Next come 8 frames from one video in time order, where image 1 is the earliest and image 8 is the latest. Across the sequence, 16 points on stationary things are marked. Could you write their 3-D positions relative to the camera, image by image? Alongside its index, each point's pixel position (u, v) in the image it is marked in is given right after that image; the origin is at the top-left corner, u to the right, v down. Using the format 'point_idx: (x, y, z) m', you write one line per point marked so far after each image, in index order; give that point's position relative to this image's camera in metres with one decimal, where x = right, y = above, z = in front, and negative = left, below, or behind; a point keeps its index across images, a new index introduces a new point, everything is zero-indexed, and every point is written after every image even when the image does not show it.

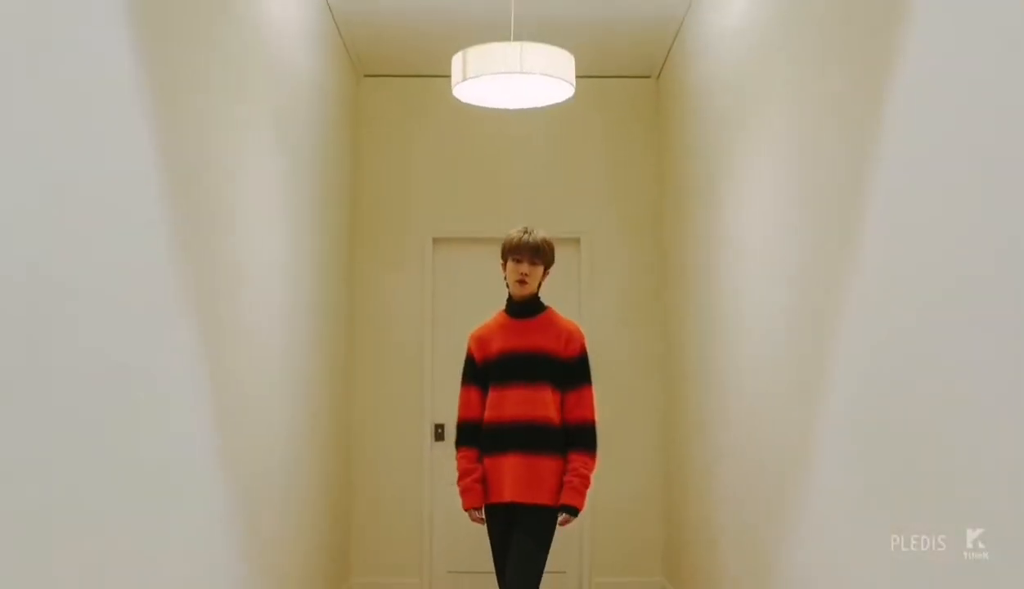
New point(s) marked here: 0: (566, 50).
0: (+0.3, +1.1, +4.4) m
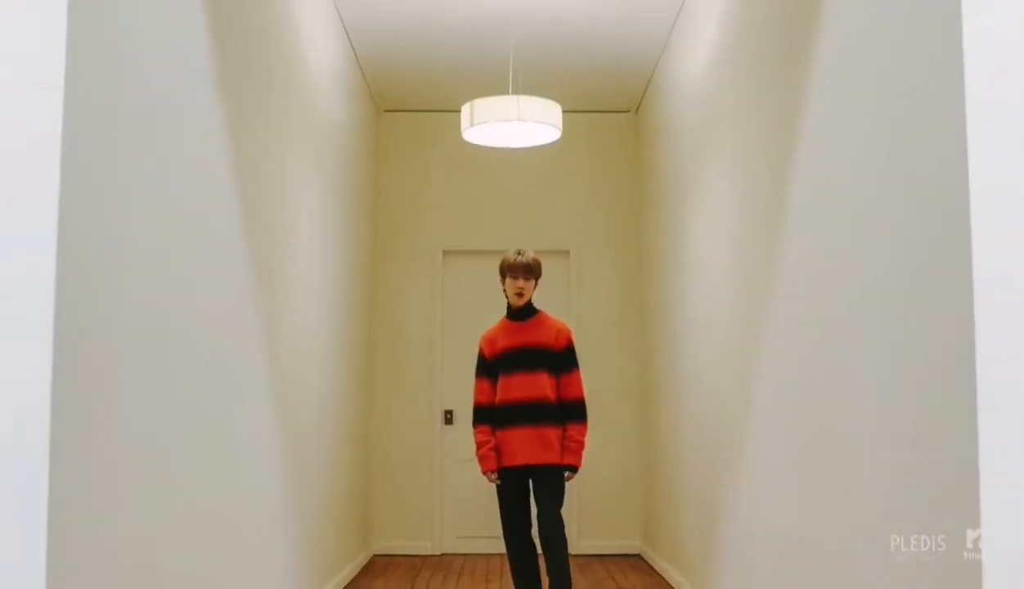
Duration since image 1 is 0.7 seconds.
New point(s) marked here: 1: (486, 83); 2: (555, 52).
0: (+0.2, +1.1, +5.0) m
1: (-0.2, +1.1, +5.0) m
2: (+0.2, +1.2, +4.4) m
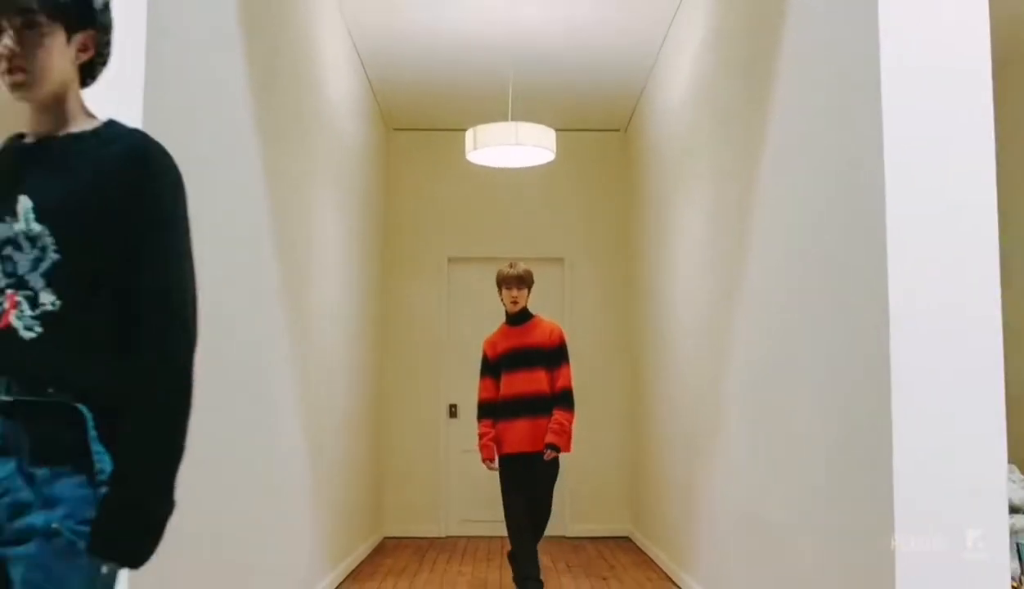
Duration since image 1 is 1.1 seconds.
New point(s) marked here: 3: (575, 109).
0: (+0.2, +1.1, +5.3) m
1: (-0.2, +1.1, +5.4) m
2: (+0.2, +1.2, +4.8) m
3: (+0.4, +1.1, +5.5) m
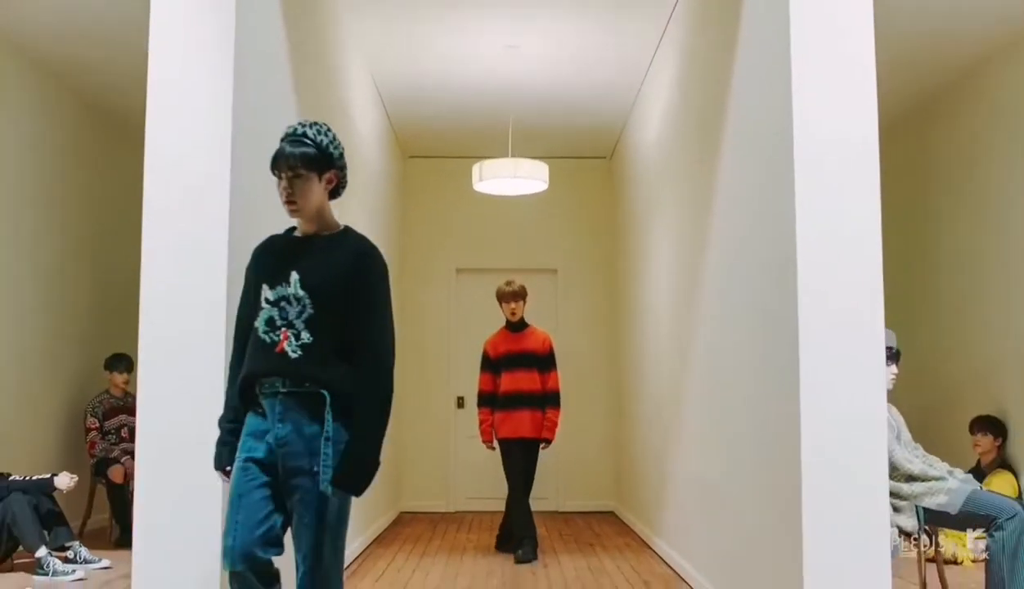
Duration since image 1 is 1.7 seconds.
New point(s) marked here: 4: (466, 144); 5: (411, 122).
0: (+0.2, +1.1, +6.0) m
1: (-0.2, +1.1, +6.1) m
2: (+0.2, +1.1, +5.5) m
3: (+0.4, +1.1, +6.2) m
4: (-0.3, +1.1, +6.2) m
5: (-0.6, +1.1, +5.6) m
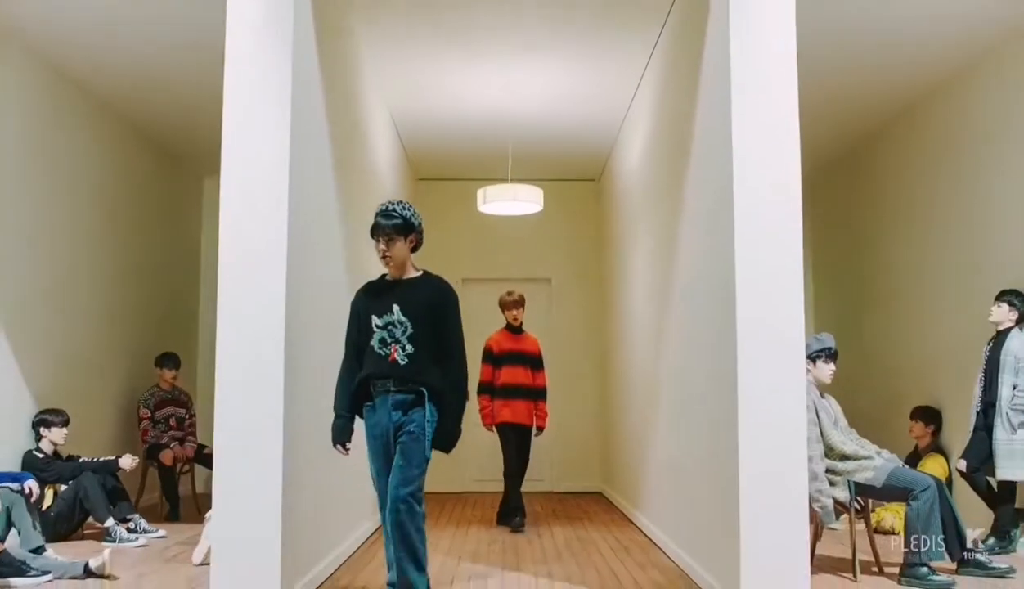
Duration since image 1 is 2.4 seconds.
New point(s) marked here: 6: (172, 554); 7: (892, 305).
0: (+0.2, +1.0, +6.7) m
1: (-0.2, +1.1, +6.7) m
2: (+0.2, +1.1, +6.2) m
3: (+0.4, +1.0, +6.9) m
4: (-0.3, +1.0, +6.8) m
5: (-0.6, +1.1, +6.3) m
6: (-1.8, -1.4, +4.8) m
7: (+2.7, 0.0, +6.4) m
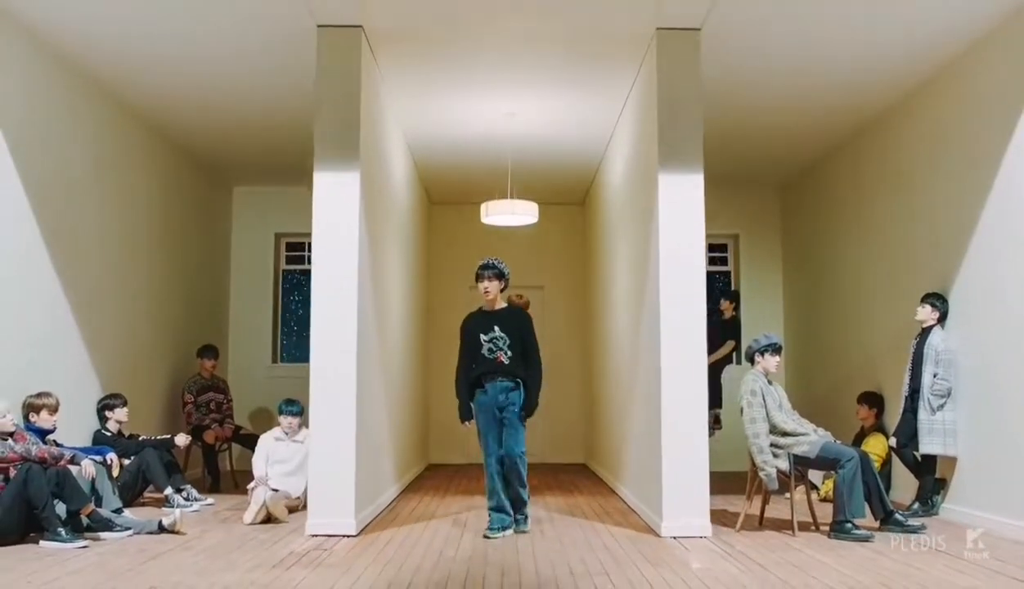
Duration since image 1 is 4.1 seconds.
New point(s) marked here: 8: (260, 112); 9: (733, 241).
0: (+0.2, +1.1, +7.5) m
1: (-0.2, +1.1, +7.5) m
2: (+0.2, +1.1, +7.0) m
3: (+0.3, +1.1, +7.7) m
4: (-0.4, +1.1, +7.6) m
5: (-0.7, +1.1, +7.1) m
6: (-1.8, -1.4, +5.6) m
7: (+2.7, 0.0, +7.2) m
8: (-1.9, +1.4, +6.6) m
9: (+2.2, +0.6, +8.5) m
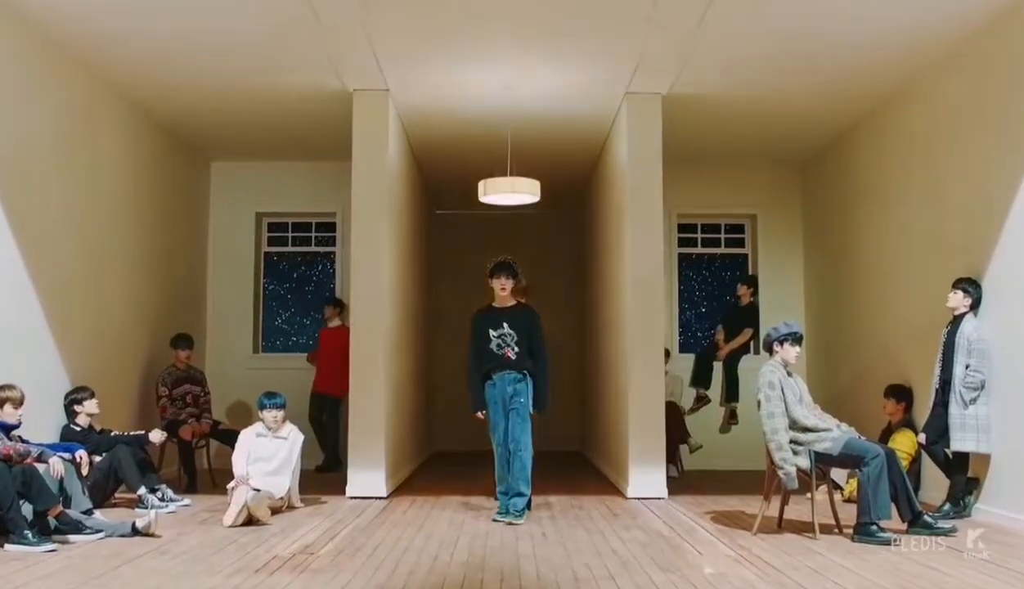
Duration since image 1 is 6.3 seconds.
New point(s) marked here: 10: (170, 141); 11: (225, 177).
0: (+0.2, +1.2, +7.1) m
1: (-0.2, +1.2, +7.1) m
2: (+0.2, +1.2, +6.5) m
3: (+0.3, +1.2, +7.2) m
4: (-0.4, +1.2, +7.2) m
5: (-0.7, +1.2, +6.7) m
6: (-1.8, -1.3, +5.2) m
7: (+2.7, +0.1, +6.8) m
8: (-1.9, +1.4, +6.2) m
9: (+2.2, +0.7, +8.1) m
10: (-2.8, +1.3, +7.2) m
11: (-2.6, +1.1, +8.0) m
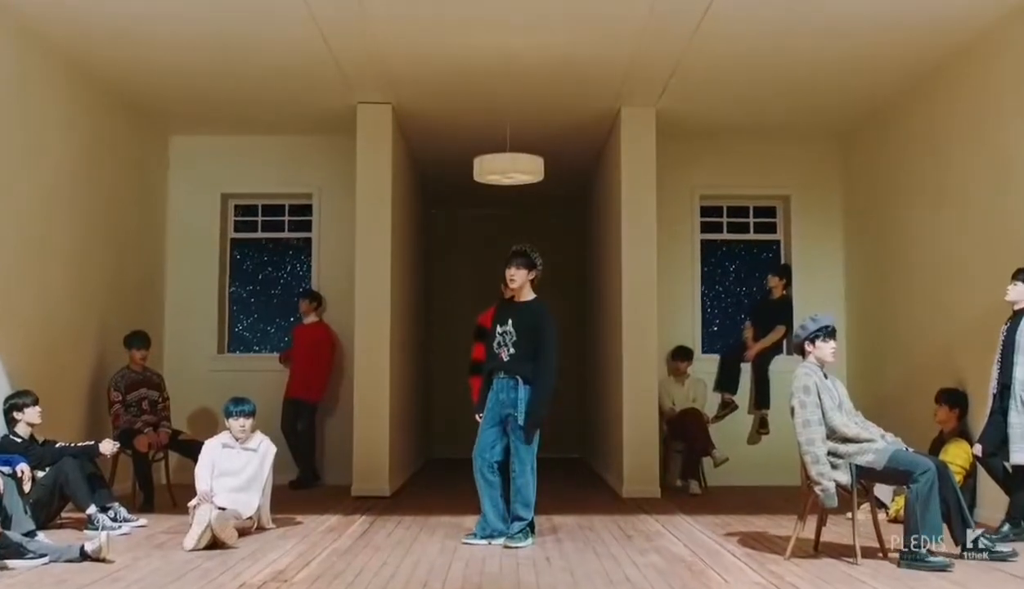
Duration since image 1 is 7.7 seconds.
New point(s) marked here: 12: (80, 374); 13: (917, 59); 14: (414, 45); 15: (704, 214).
0: (+0.2, +1.2, +6.5) m
1: (-0.2, +1.2, +6.5) m
2: (+0.2, +1.2, +5.9) m
3: (+0.3, +1.2, +6.6) m
4: (-0.4, +1.2, +6.6) m
5: (-0.7, +1.2, +6.1) m
6: (-1.8, -1.3, +4.6) m
7: (+2.7, +0.1, +6.2) m
8: (-1.9, +1.5, +5.6) m
9: (+2.2, +0.7, +7.5) m
10: (-2.8, +1.3, +6.6) m
11: (-2.6, +1.1, +7.4) m
12: (-2.8, -0.5, +5.7) m
13: (+2.5, +1.5, +5.4) m
14: (-0.6, +1.5, +5.2) m
15: (+1.6, +0.7, +7.5) m
